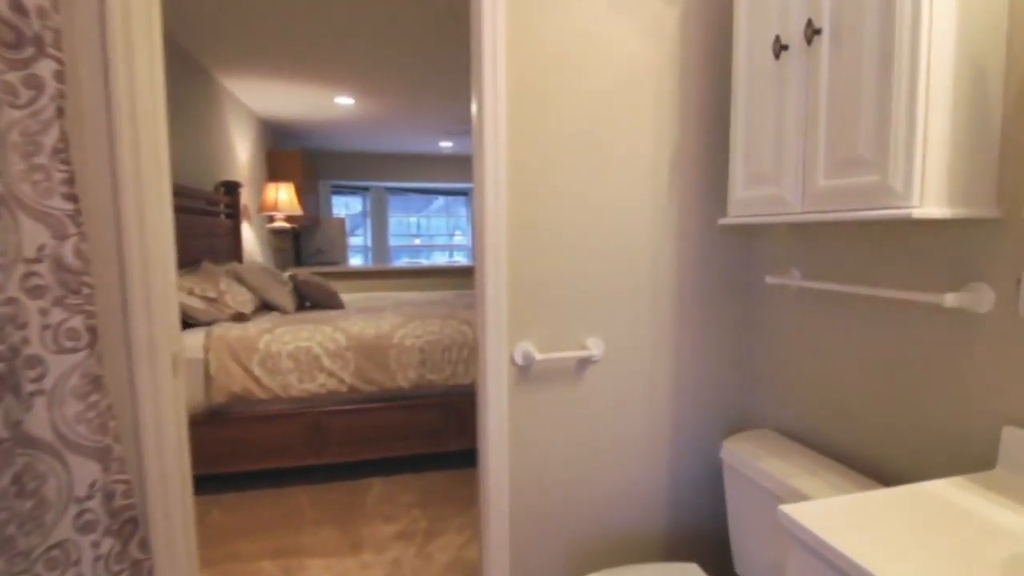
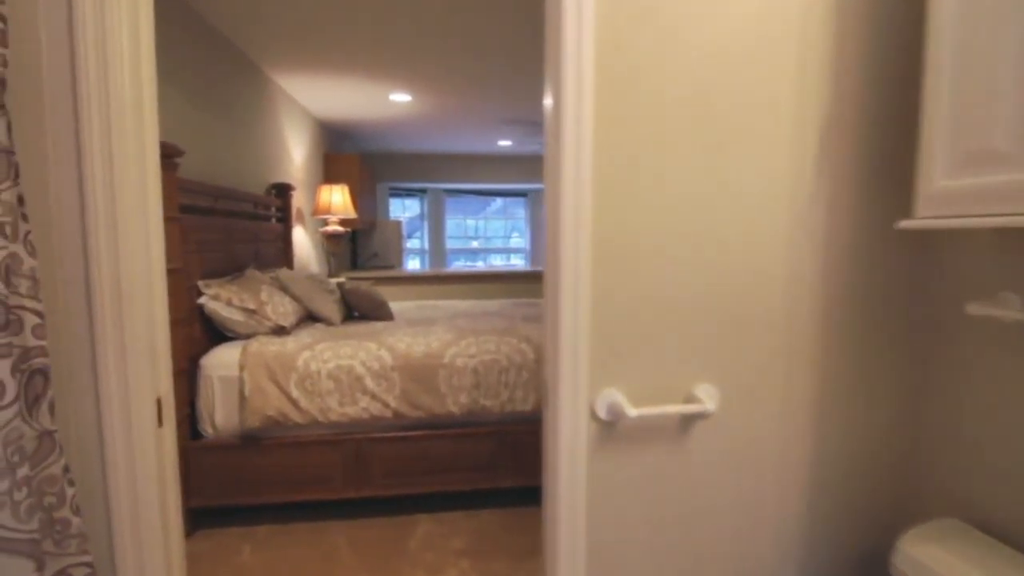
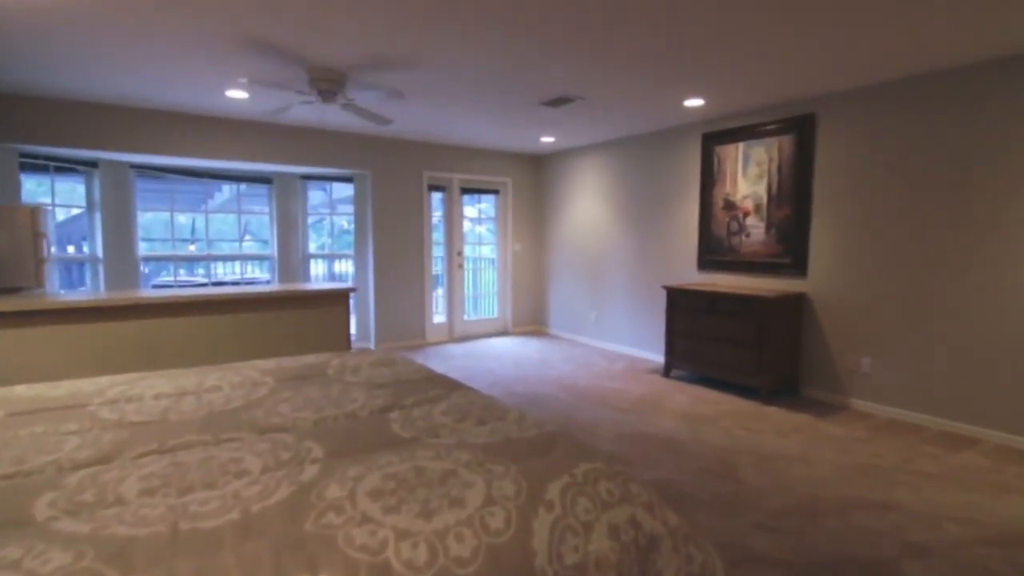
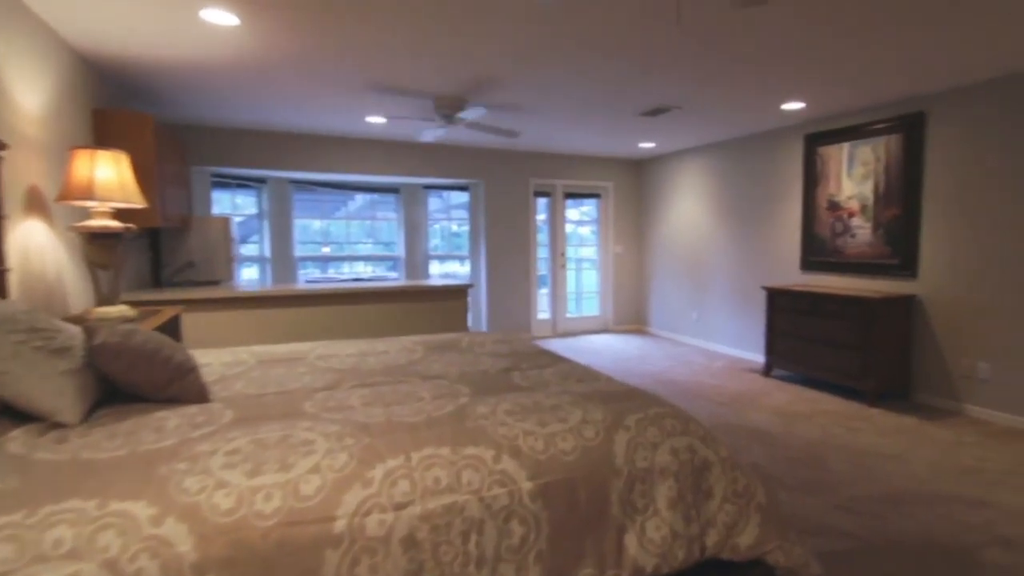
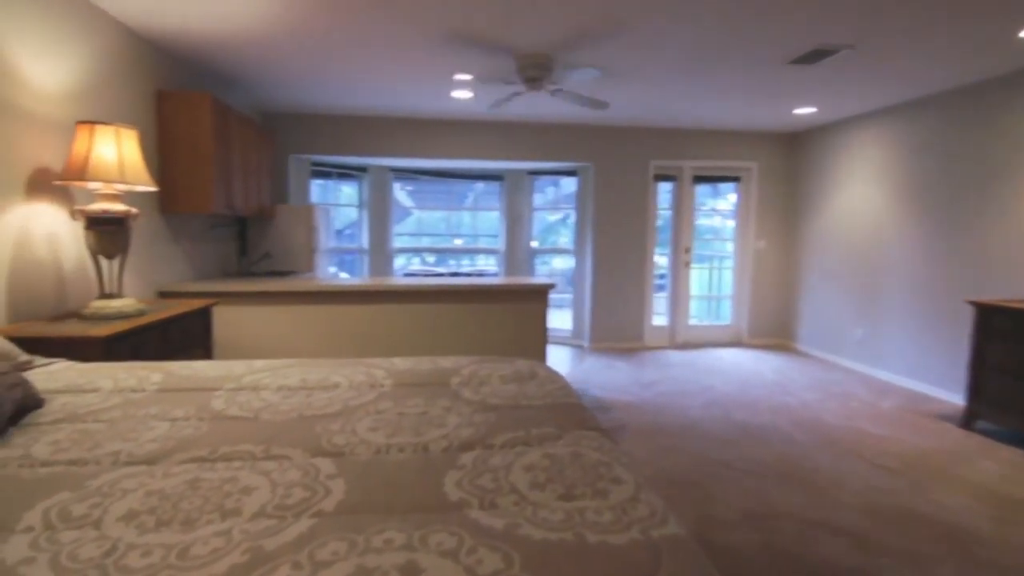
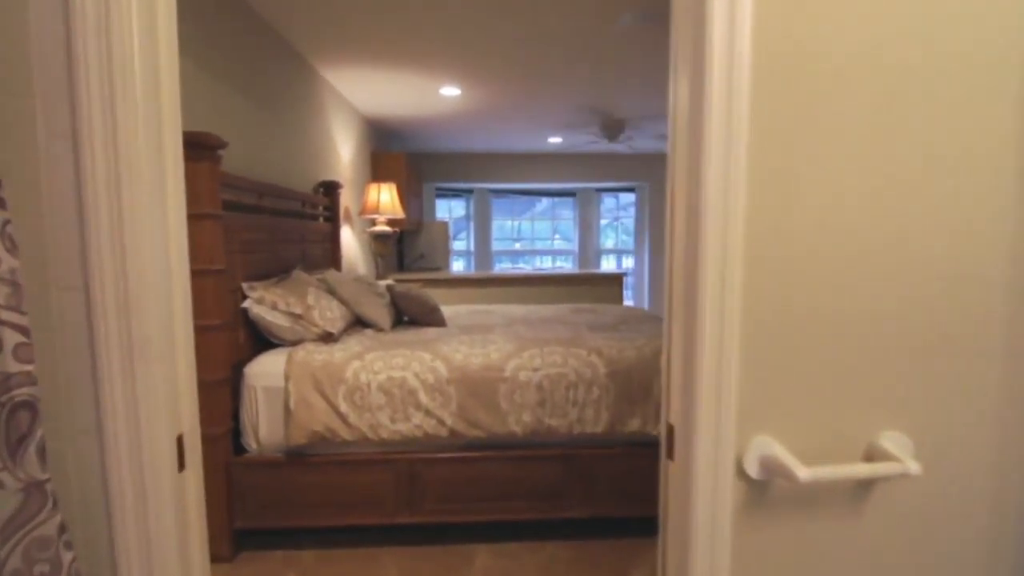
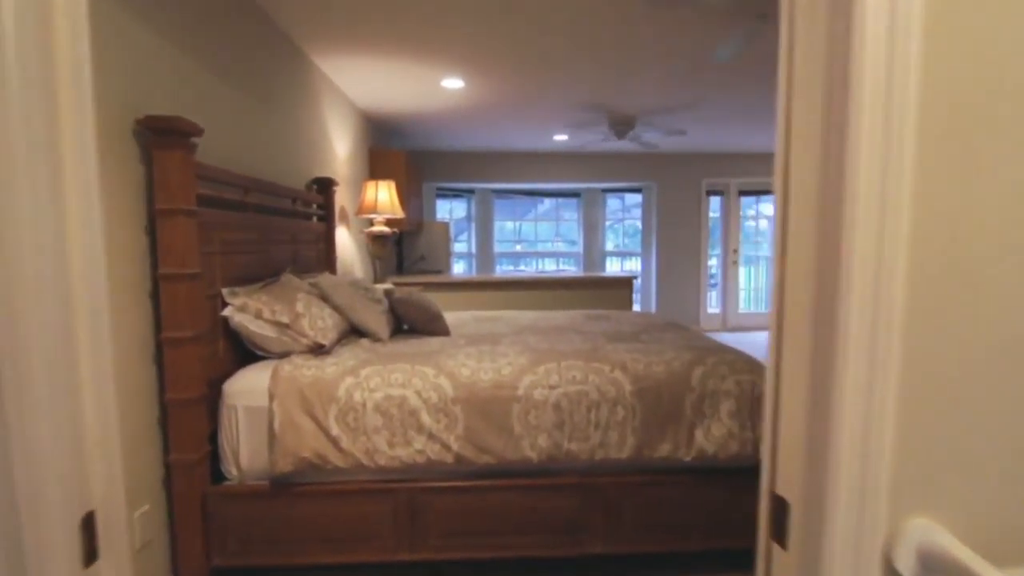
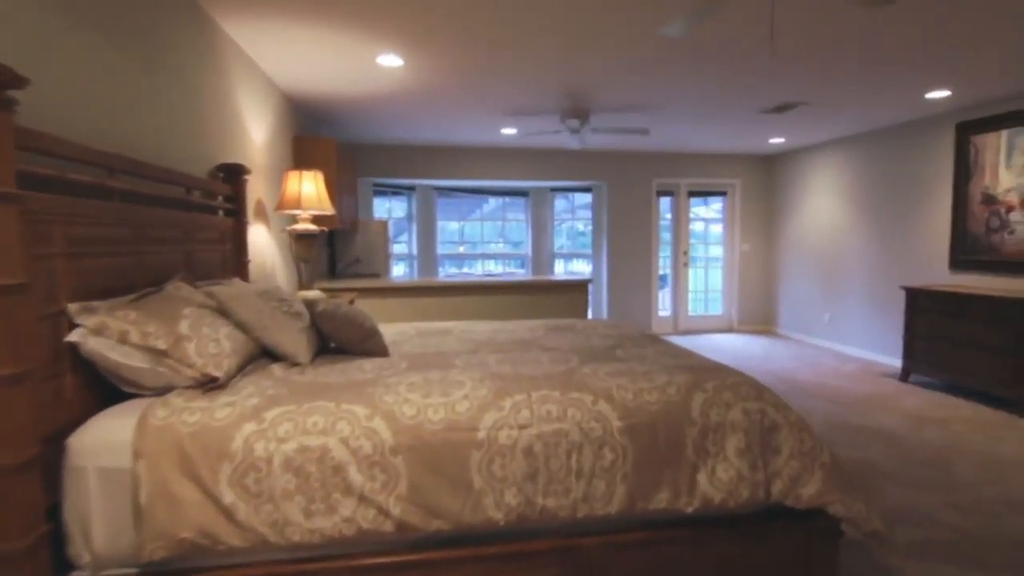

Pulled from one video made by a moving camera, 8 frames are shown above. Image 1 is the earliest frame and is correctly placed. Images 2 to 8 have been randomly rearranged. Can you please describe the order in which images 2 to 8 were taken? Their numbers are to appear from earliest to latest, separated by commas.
2, 6, 7, 8, 4, 3, 5
